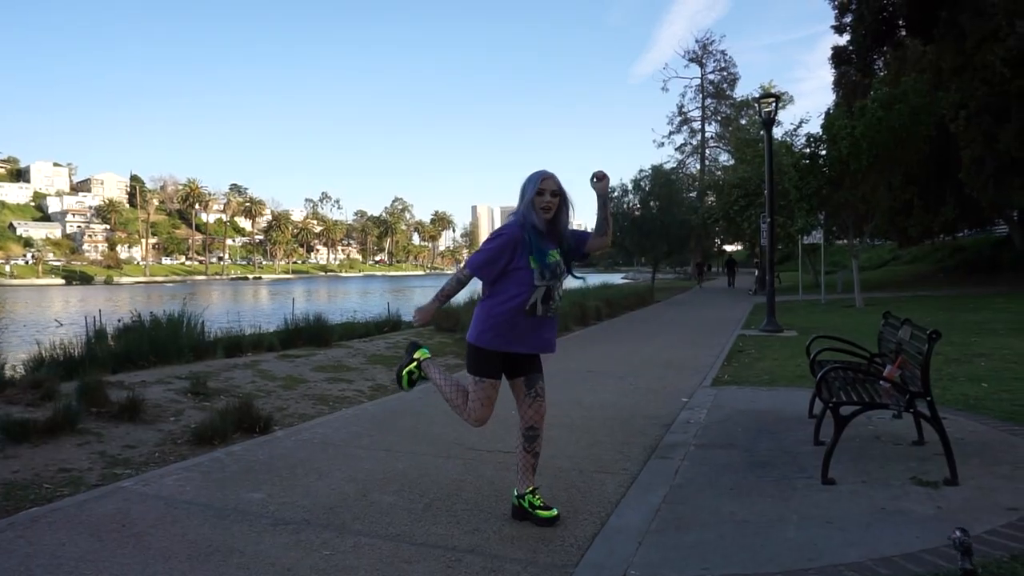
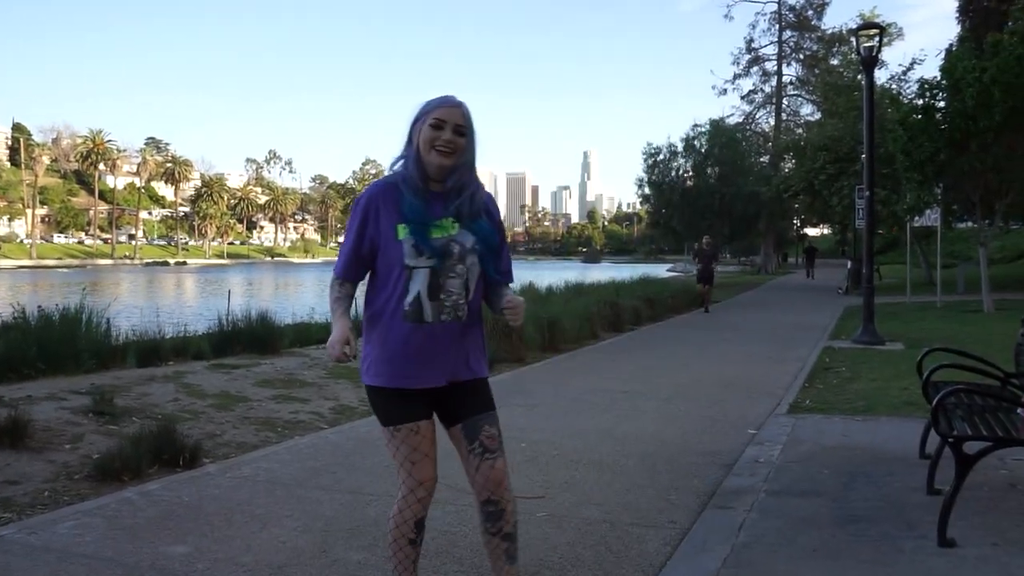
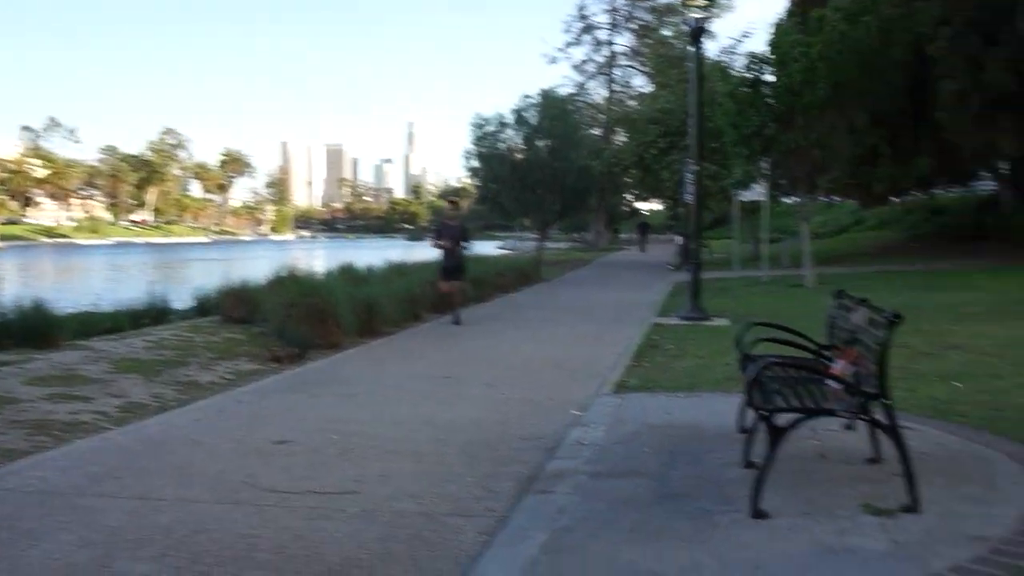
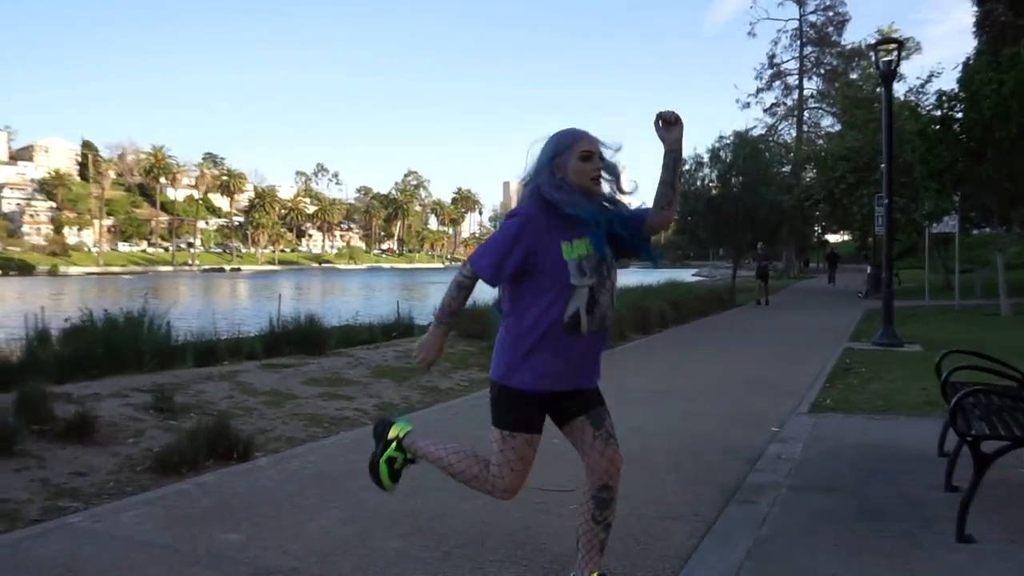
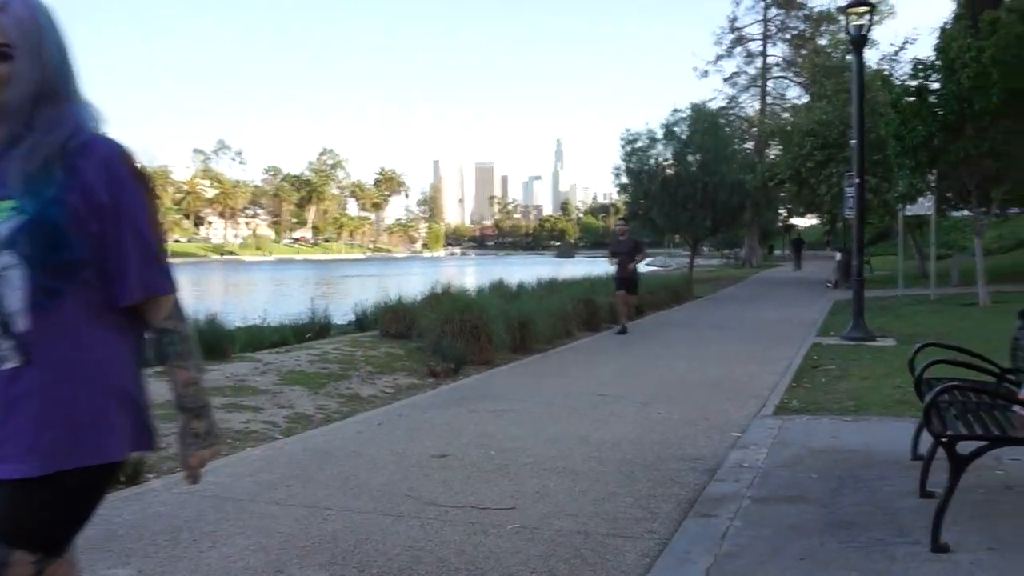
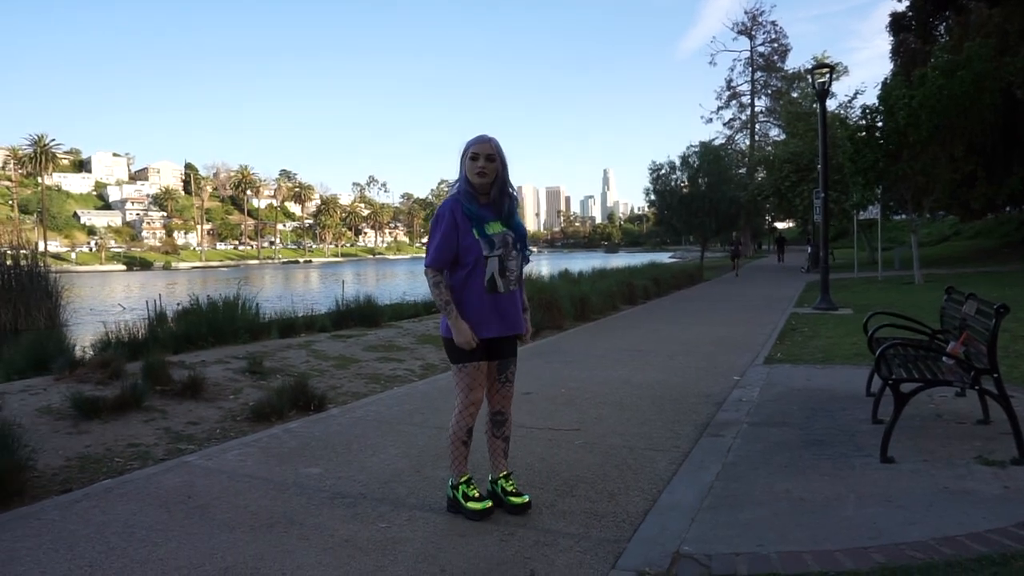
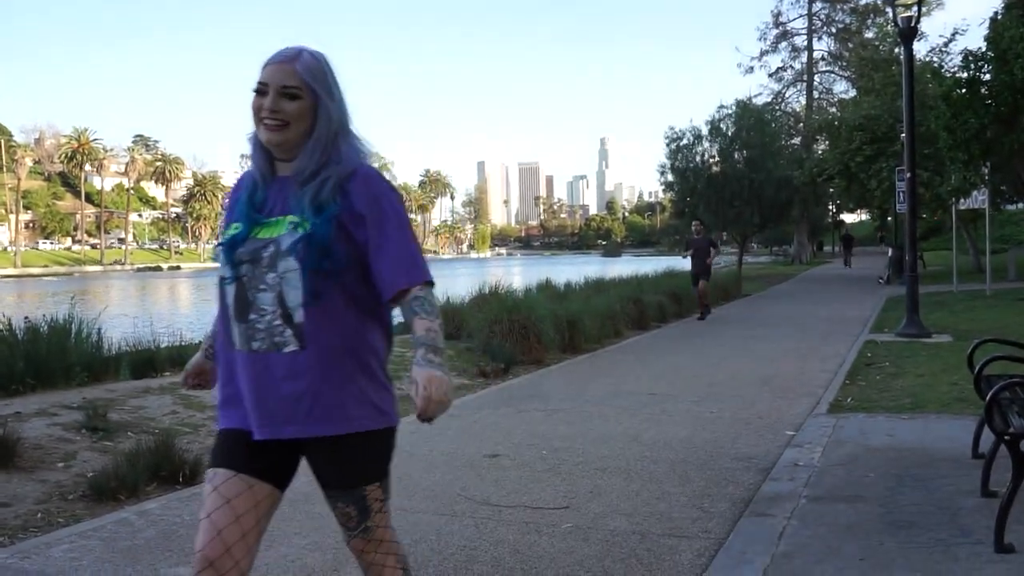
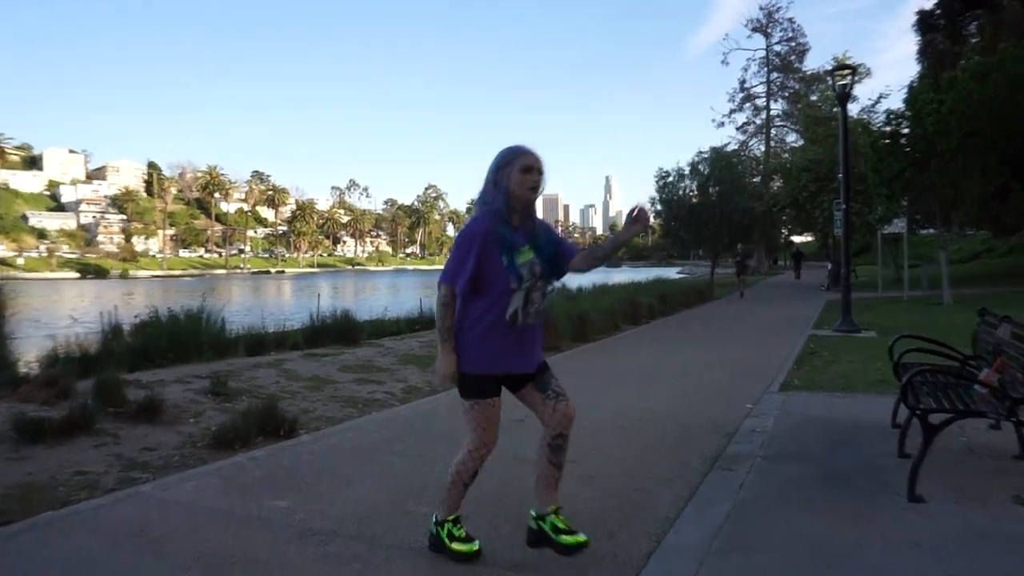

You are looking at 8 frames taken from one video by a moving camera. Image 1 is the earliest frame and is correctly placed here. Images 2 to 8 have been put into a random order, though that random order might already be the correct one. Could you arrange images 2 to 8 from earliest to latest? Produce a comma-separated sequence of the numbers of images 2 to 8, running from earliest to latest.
6, 8, 4, 2, 7, 5, 3
